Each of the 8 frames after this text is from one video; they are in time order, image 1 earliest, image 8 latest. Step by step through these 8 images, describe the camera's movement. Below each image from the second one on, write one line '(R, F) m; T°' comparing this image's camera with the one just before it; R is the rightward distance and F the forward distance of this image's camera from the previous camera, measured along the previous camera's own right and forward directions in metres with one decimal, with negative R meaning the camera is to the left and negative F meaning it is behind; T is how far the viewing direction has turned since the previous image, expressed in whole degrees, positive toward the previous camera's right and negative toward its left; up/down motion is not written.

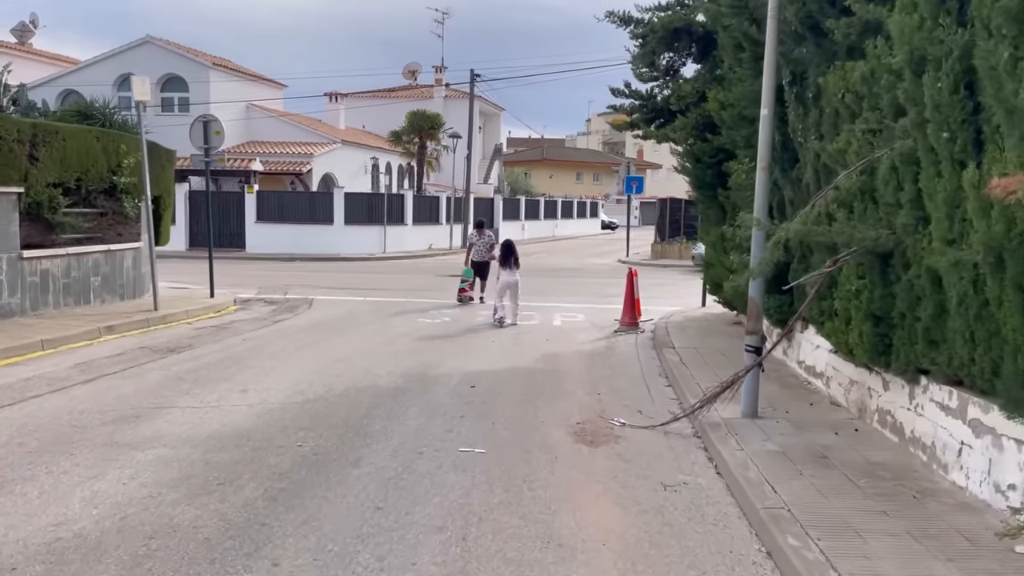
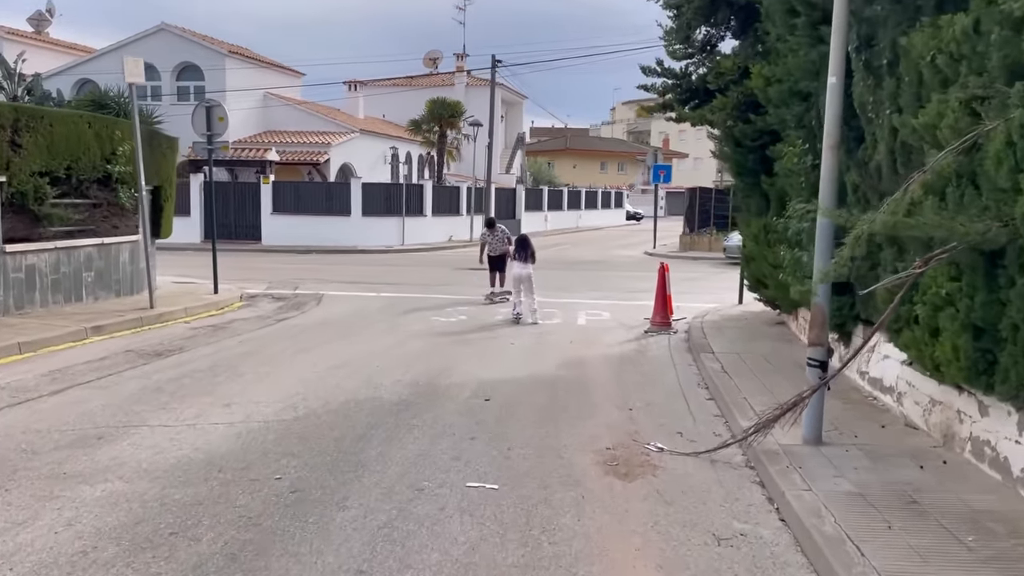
(0.0, +1.0) m; -2°
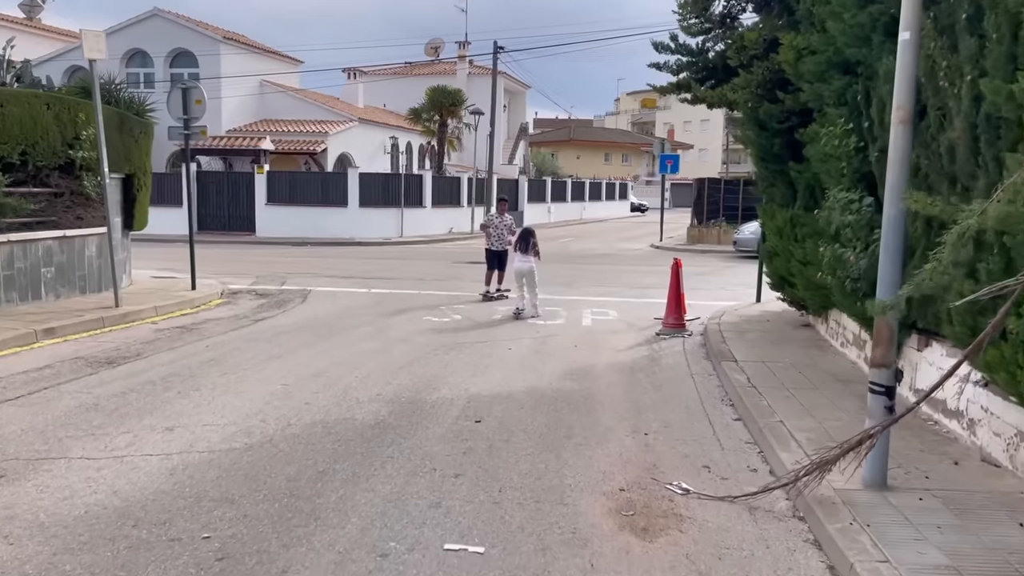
(+0.1, +1.1) m; 0°
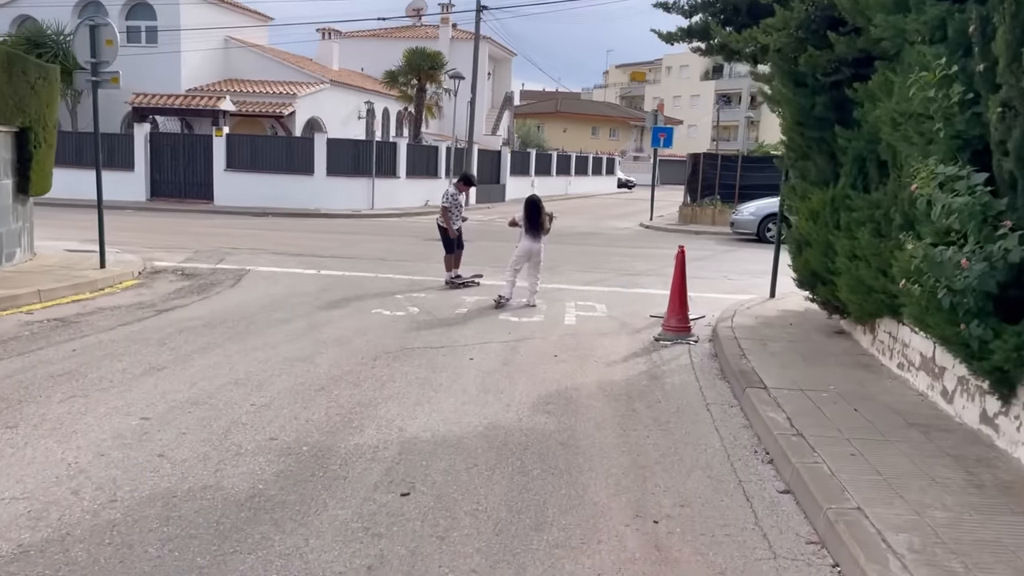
(+0.2, +2.2) m; +1°
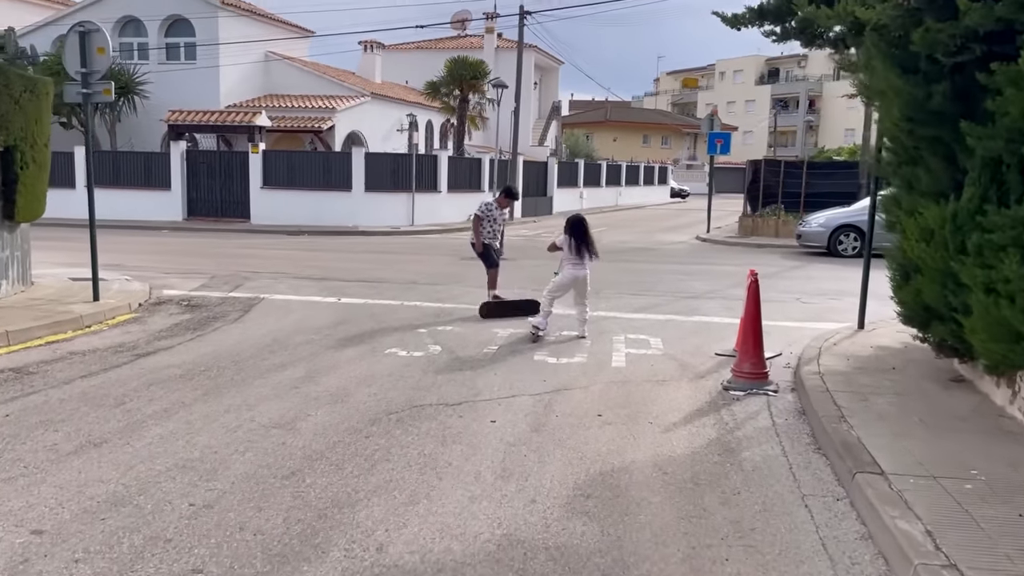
(+0.2, +1.6) m; -4°
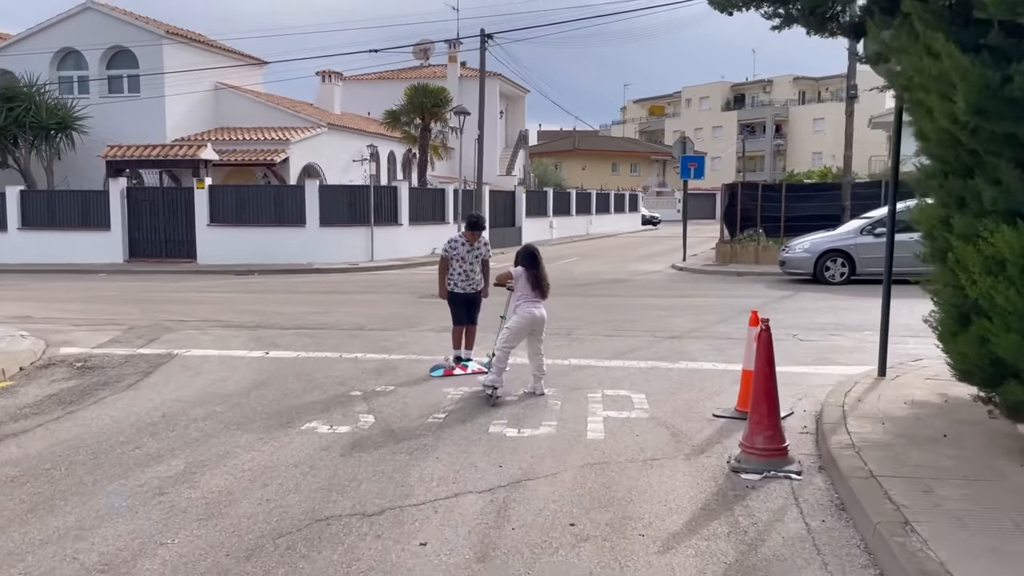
(+0.2, +1.7) m; +2°
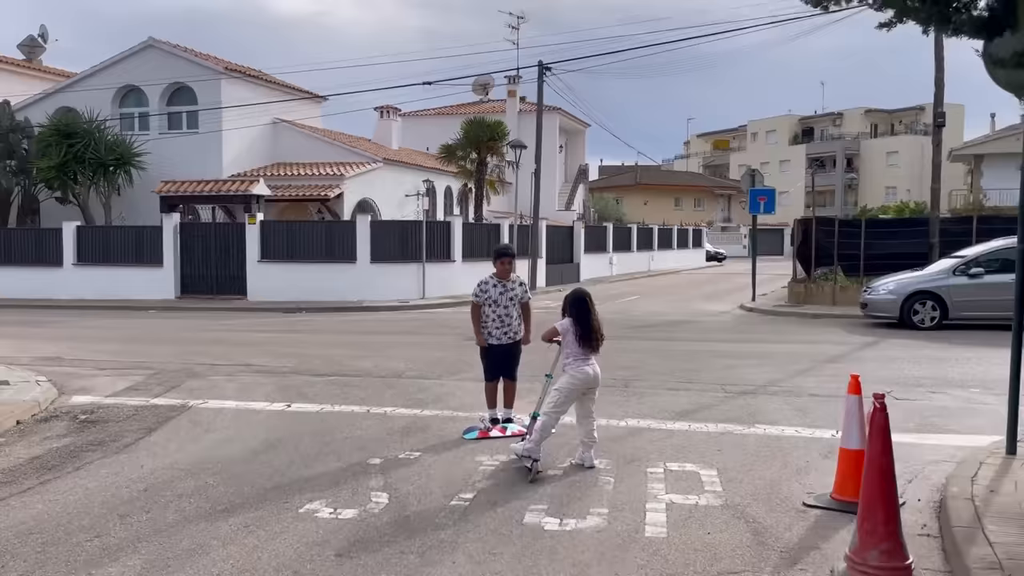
(+0.1, +1.2) m; -4°
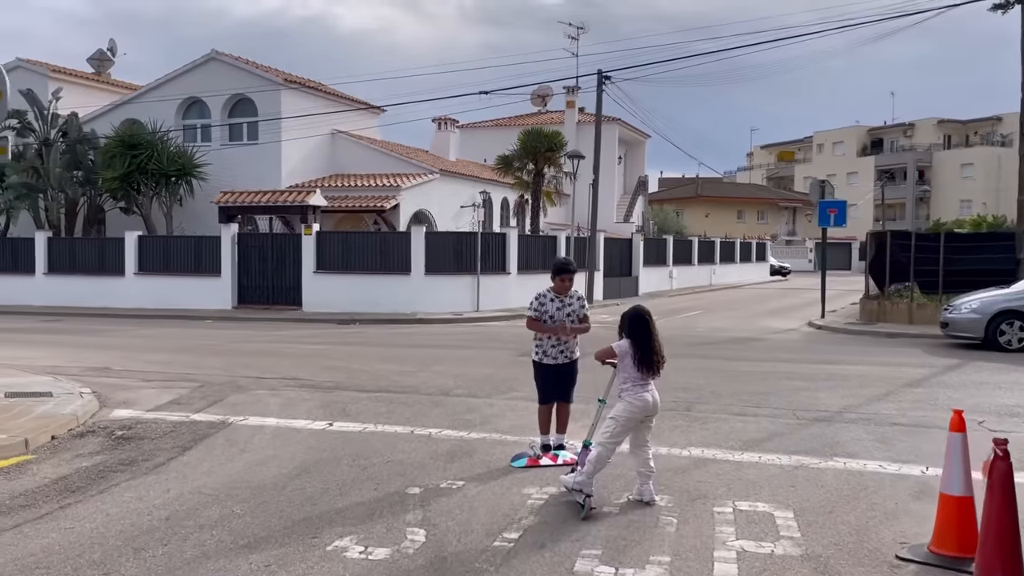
(0.0, +0.6) m; -4°
